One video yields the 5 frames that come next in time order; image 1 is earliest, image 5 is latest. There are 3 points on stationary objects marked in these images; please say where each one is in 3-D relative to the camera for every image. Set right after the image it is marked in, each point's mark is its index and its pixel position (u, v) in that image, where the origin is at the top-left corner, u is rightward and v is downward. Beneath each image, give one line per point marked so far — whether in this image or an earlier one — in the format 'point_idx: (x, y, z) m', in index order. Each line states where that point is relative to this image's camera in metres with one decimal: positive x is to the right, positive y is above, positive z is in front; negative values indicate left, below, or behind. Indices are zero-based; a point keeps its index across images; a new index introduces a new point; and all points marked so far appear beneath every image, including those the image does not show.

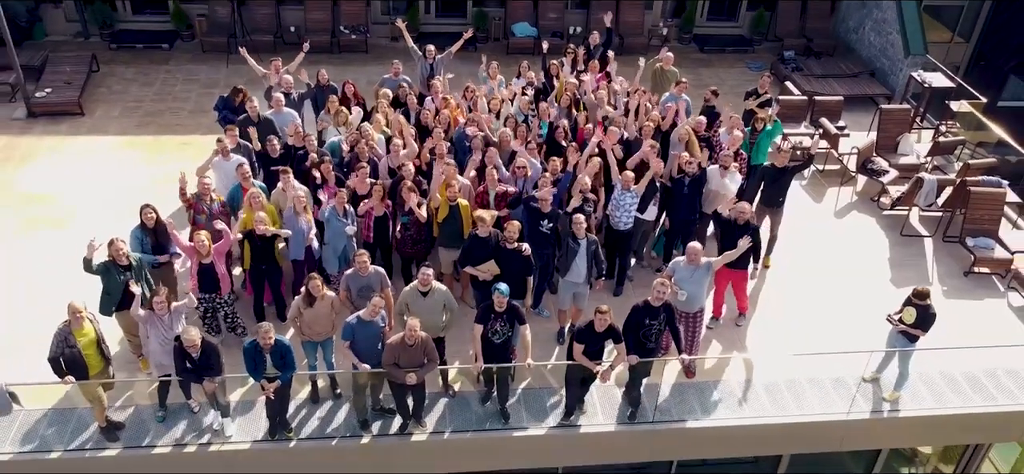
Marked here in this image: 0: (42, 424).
0: (-4.7, -1.9, +7.9) m
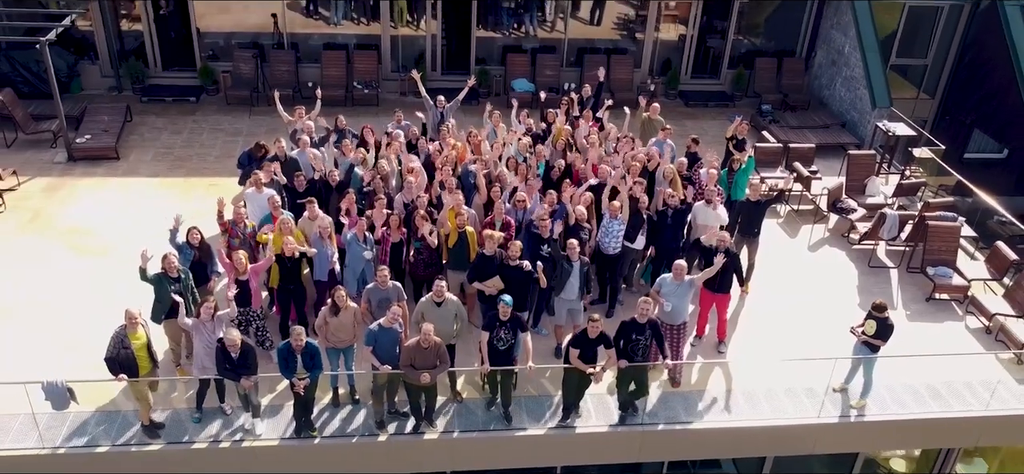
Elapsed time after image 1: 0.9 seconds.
0: (-4.7, -2.0, +8.8) m
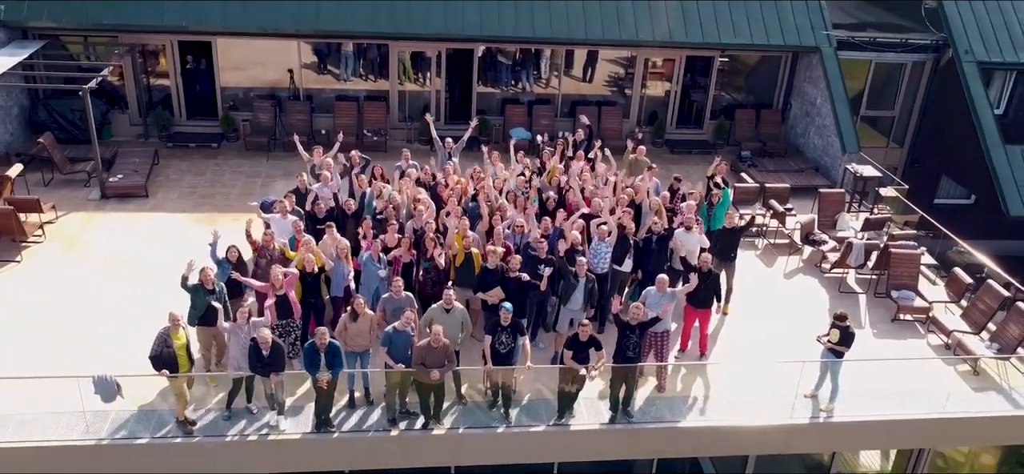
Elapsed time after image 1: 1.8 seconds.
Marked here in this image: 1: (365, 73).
0: (-4.7, -2.2, +9.7) m
1: (-3.5, +3.8, +18.6) m
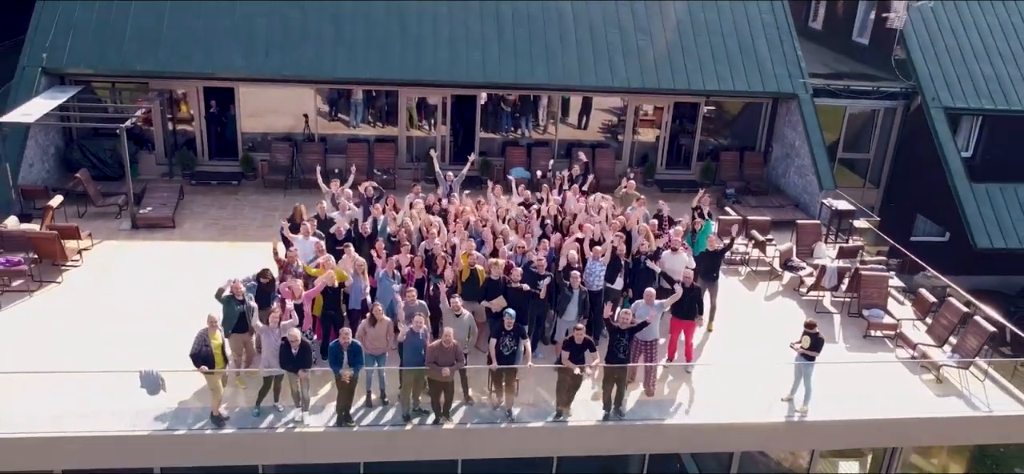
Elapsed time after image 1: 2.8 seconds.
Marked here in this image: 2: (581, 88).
0: (-4.6, -2.4, +10.7) m
1: (-3.5, +3.0, +20.0) m
2: (+1.7, +3.6, +19.5) m
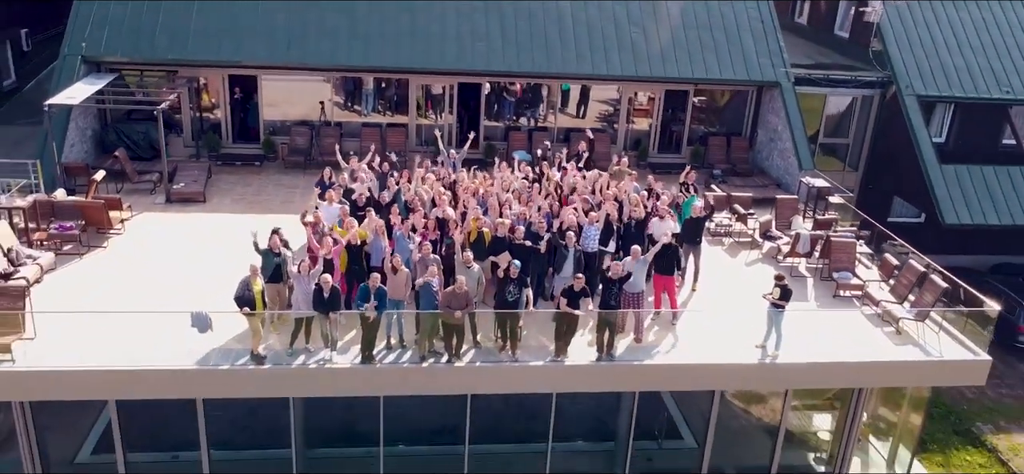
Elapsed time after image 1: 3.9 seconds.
0: (-4.6, -1.8, +12.2) m
1: (-3.4, +3.5, +21.5) m
2: (+1.7, +4.2, +21.0) m
